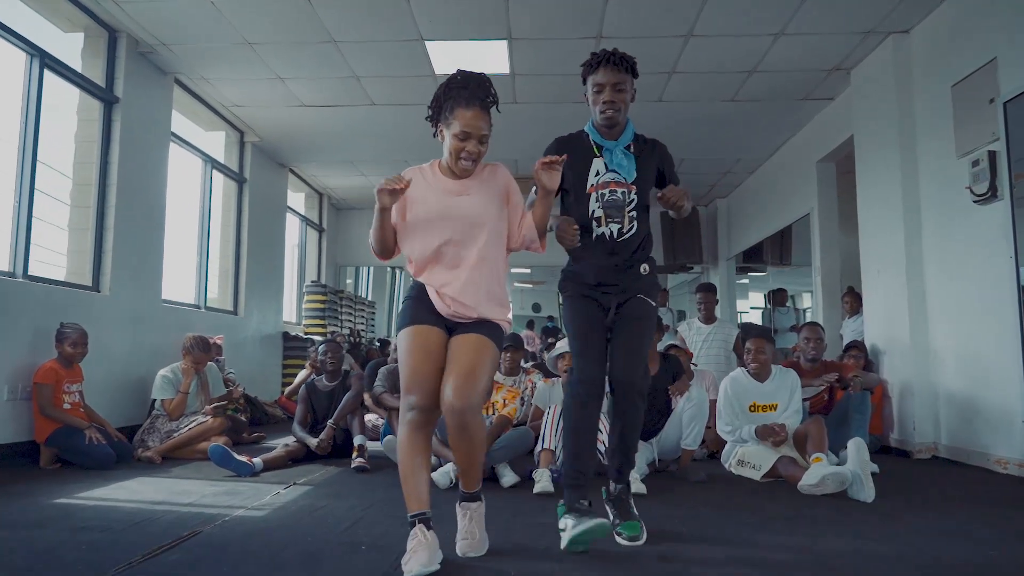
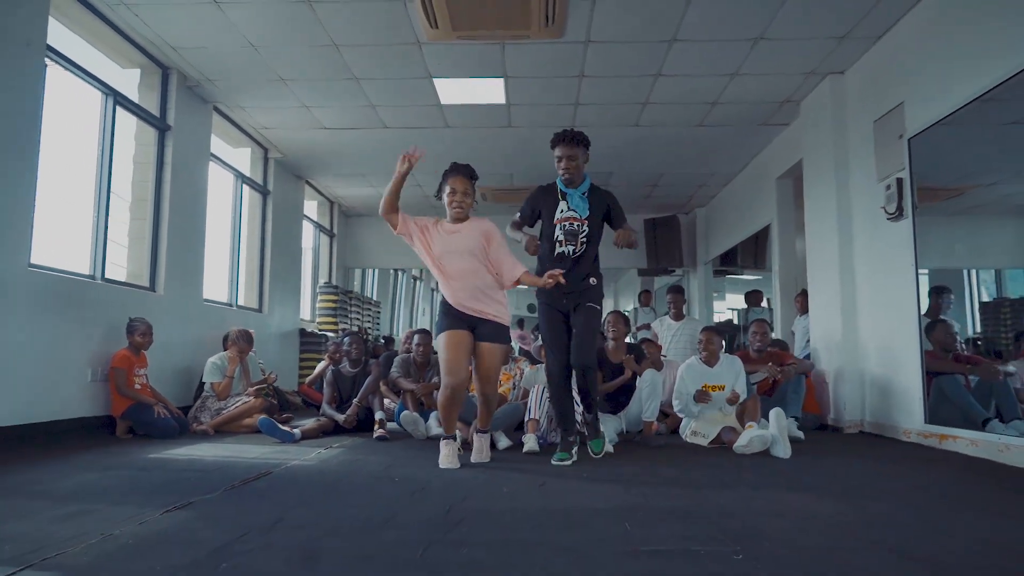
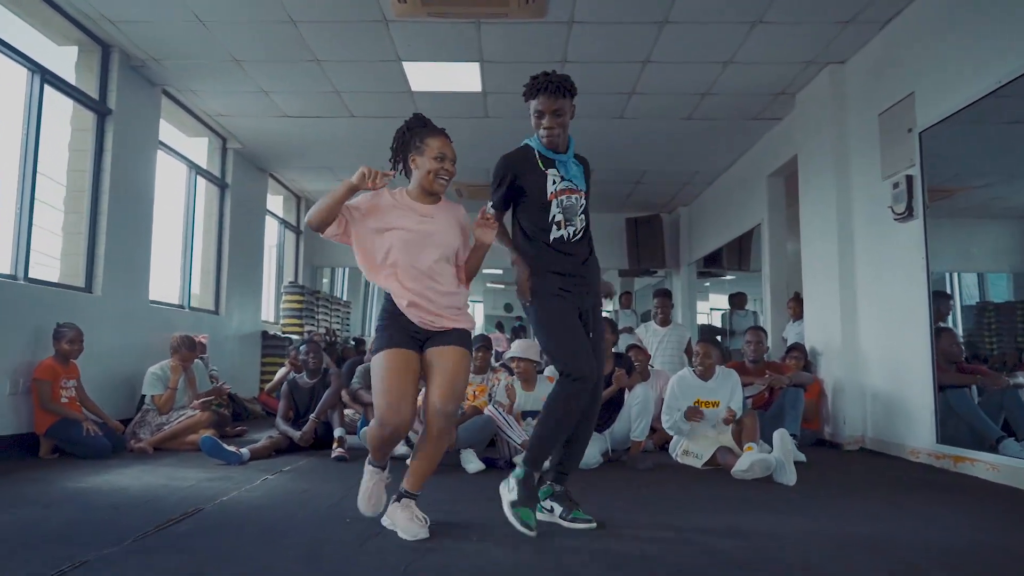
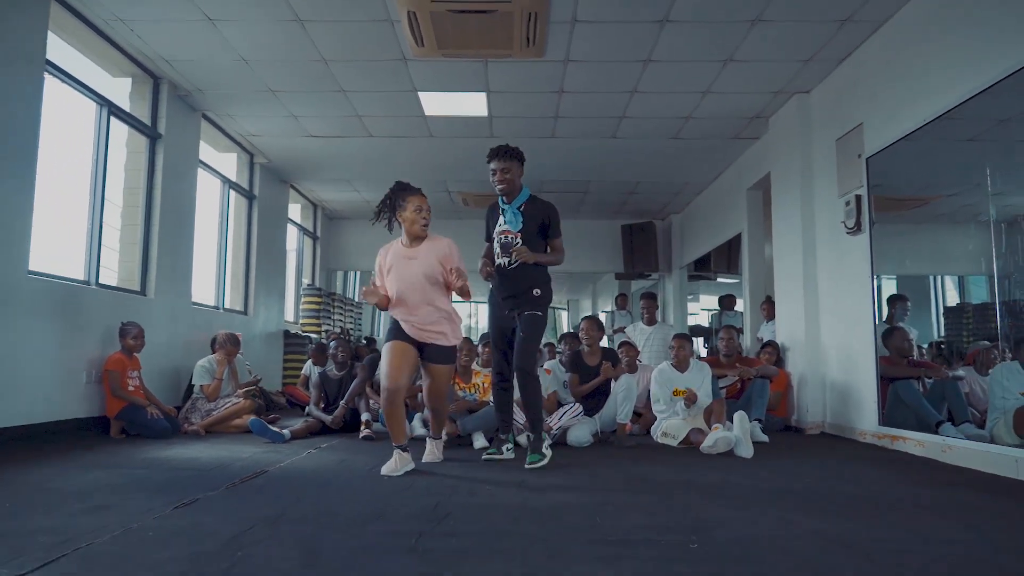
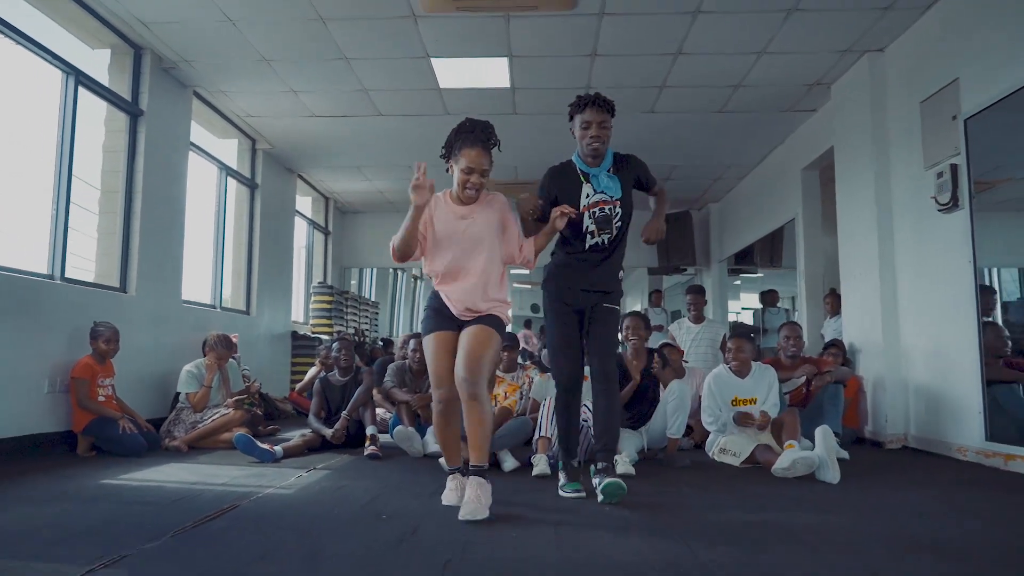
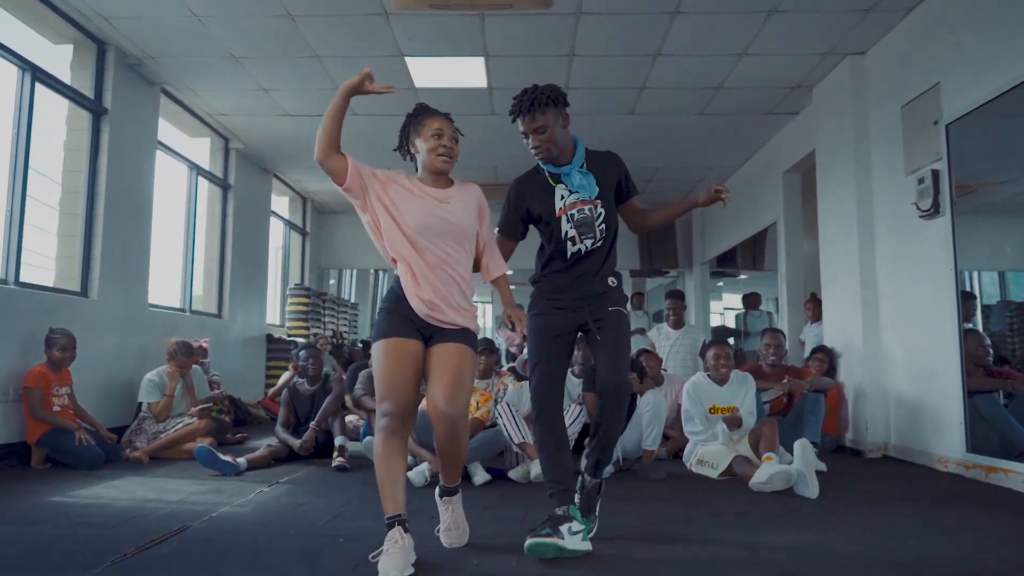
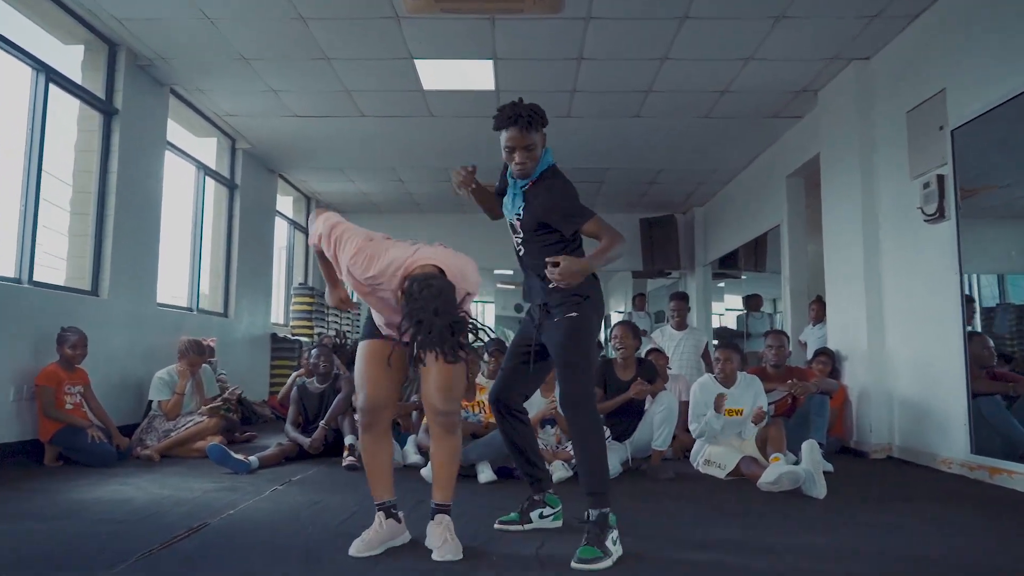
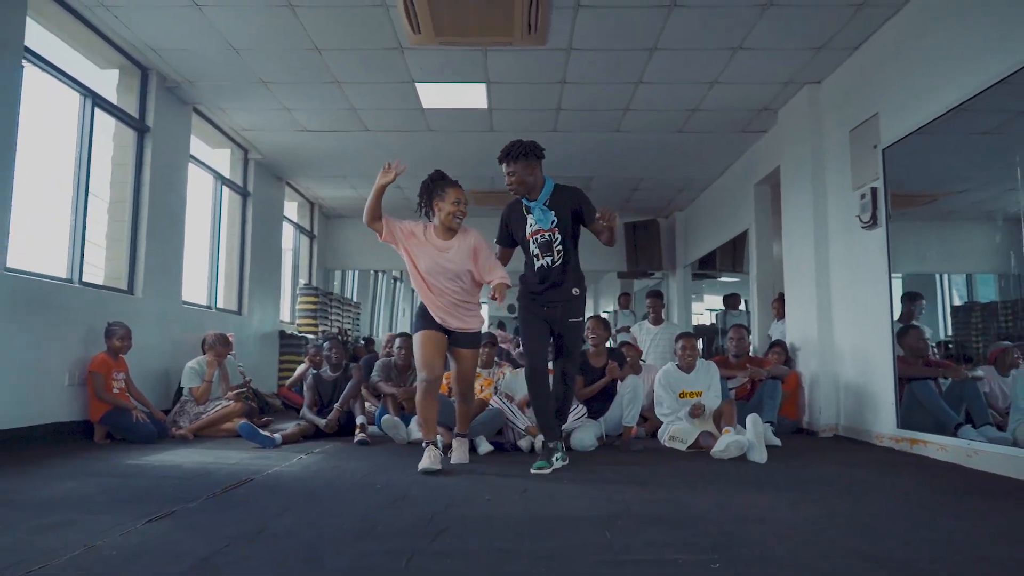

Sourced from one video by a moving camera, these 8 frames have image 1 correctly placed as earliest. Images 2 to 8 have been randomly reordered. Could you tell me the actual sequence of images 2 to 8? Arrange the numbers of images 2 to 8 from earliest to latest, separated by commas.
5, 2, 6, 8, 3, 4, 7
